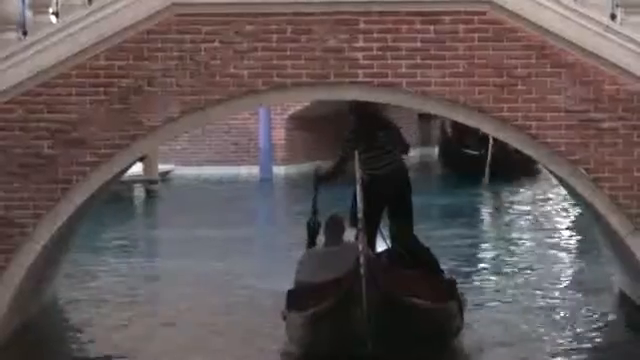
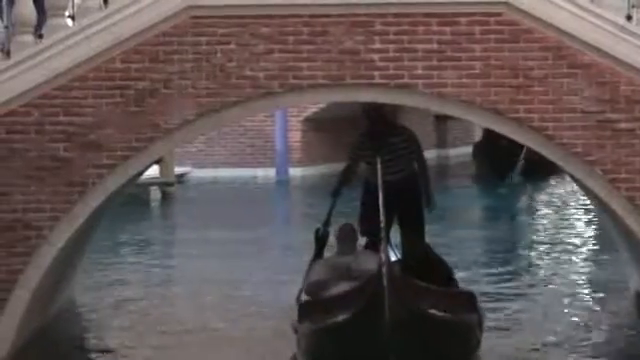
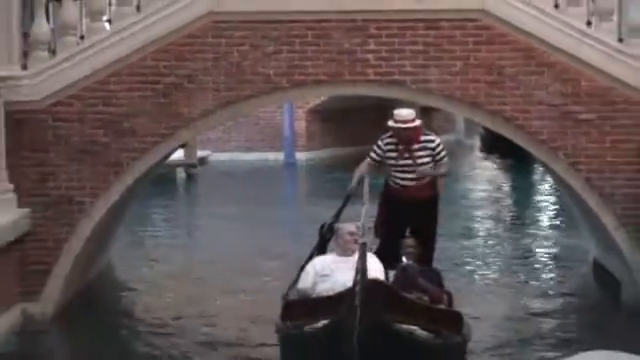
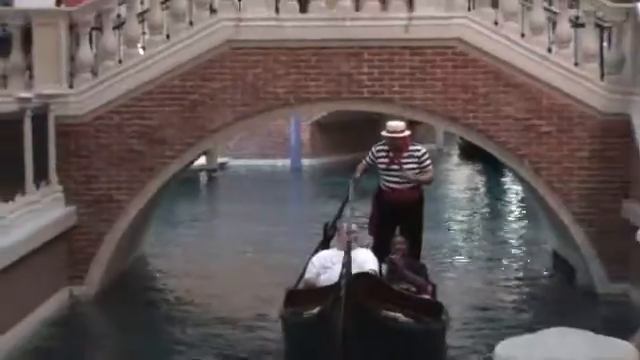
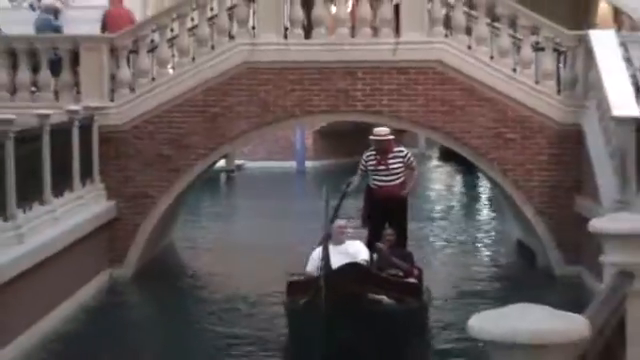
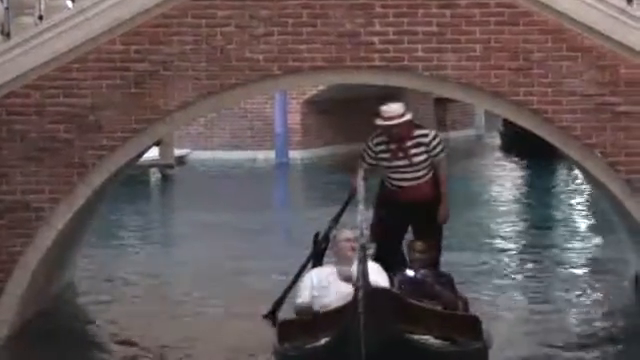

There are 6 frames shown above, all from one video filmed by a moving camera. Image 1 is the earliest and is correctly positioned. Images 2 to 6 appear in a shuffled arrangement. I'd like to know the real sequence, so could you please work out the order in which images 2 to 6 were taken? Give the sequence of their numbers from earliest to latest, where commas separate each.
2, 6, 3, 4, 5
